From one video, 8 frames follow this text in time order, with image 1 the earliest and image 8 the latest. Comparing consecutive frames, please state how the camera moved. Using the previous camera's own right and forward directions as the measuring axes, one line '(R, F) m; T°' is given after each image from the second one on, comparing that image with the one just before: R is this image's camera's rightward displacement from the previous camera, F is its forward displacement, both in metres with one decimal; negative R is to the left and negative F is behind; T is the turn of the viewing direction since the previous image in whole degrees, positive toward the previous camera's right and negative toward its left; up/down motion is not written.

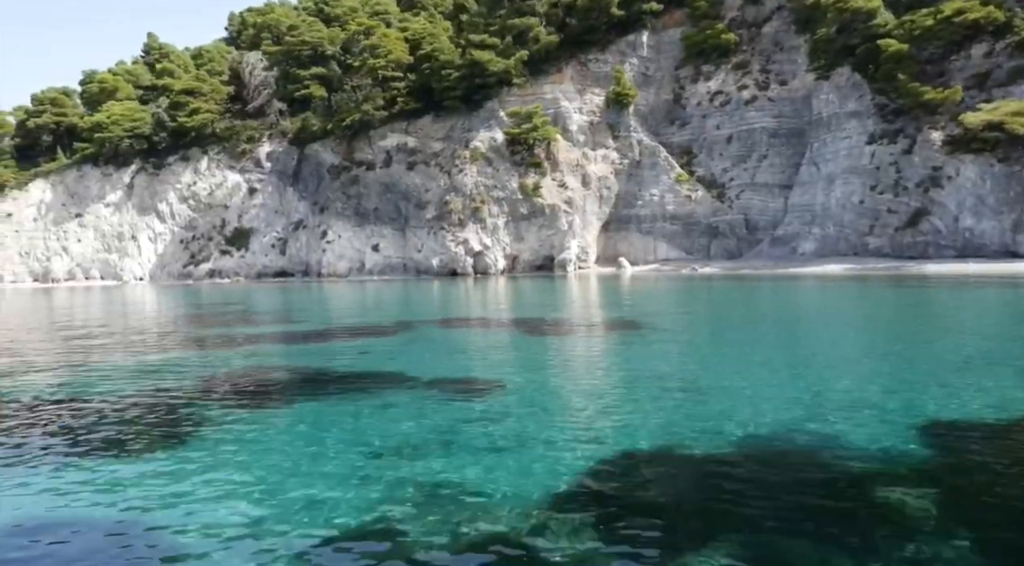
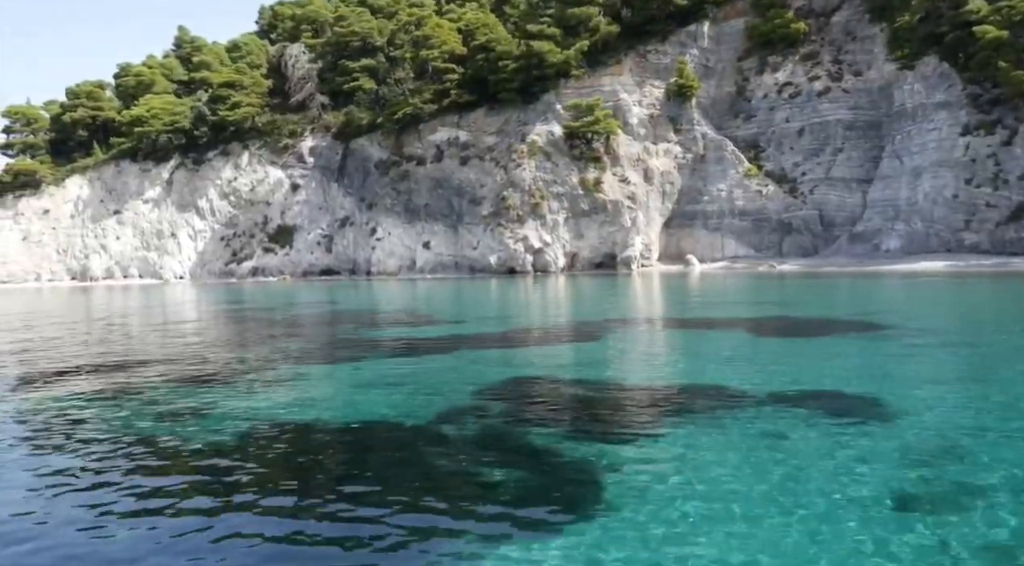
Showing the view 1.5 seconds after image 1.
(-2.9, +1.4) m; 0°
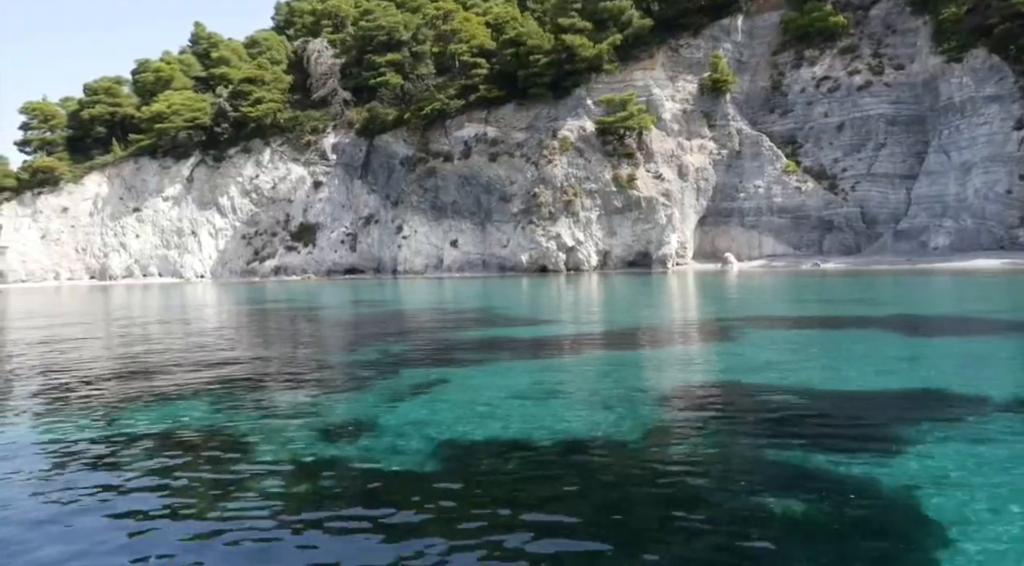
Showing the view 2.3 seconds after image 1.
(-1.5, +0.8) m; 0°
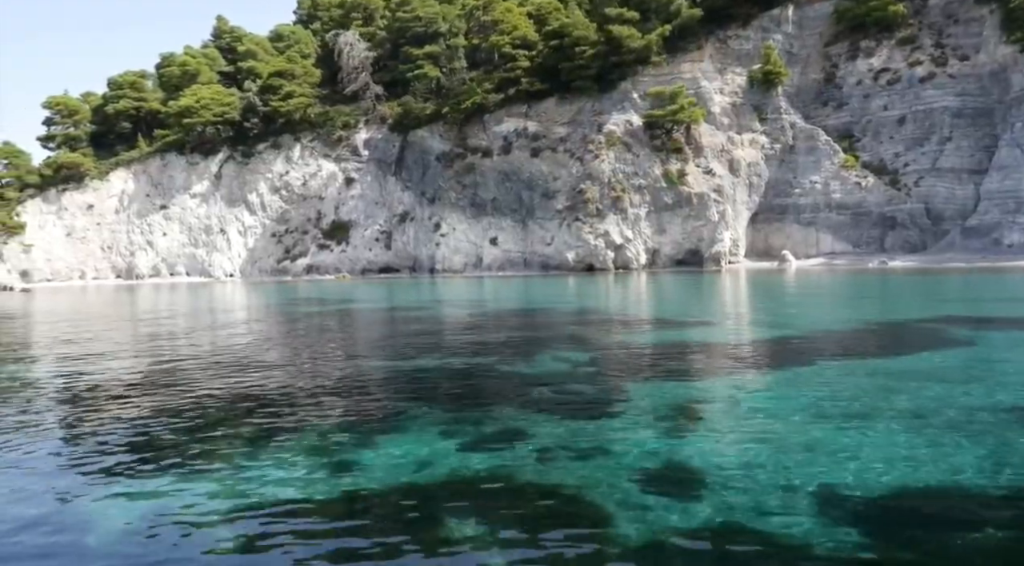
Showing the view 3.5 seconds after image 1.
(-2.1, +1.3) m; 0°
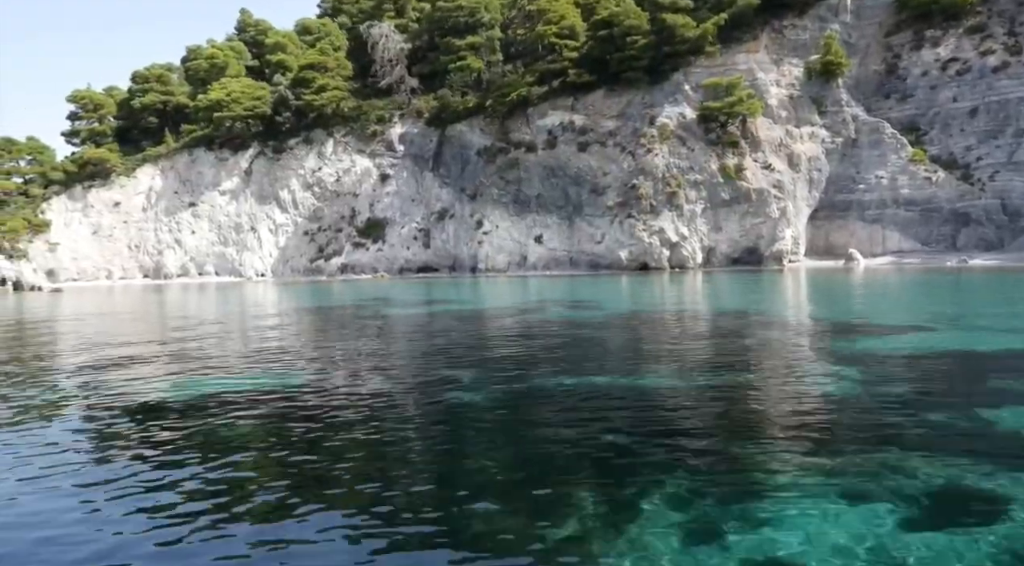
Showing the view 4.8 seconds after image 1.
(-2.2, +1.6) m; 0°
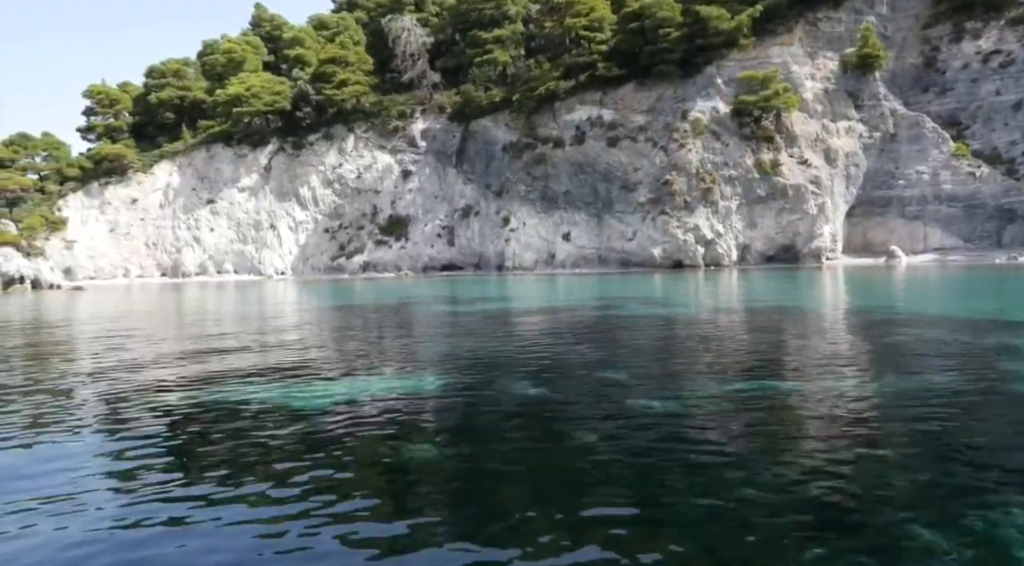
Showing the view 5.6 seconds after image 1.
(-1.3, +0.9) m; 0°
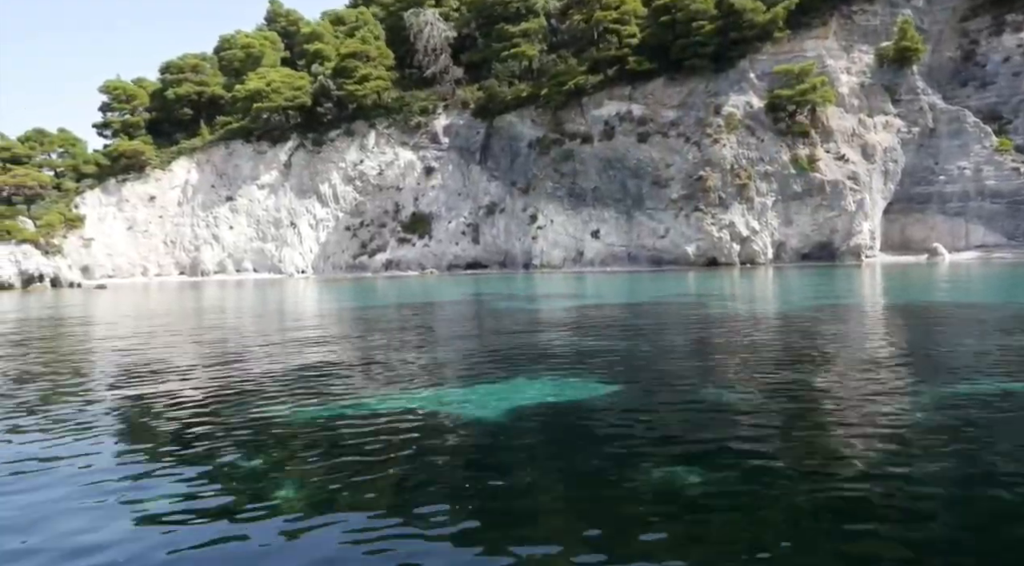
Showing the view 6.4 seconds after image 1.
(-1.3, +0.8) m; 0°
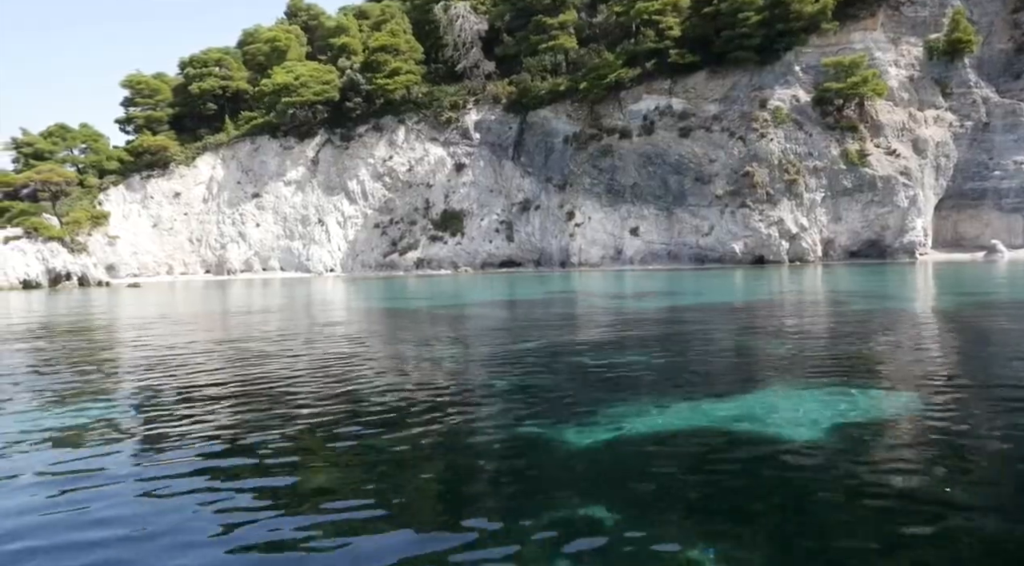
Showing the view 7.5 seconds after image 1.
(-1.8, +1.0) m; 0°
